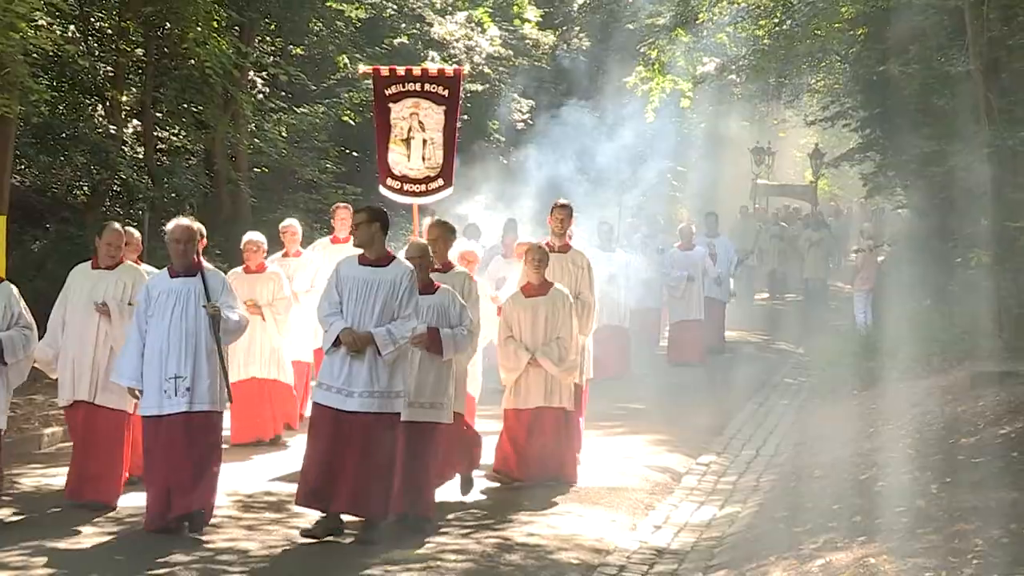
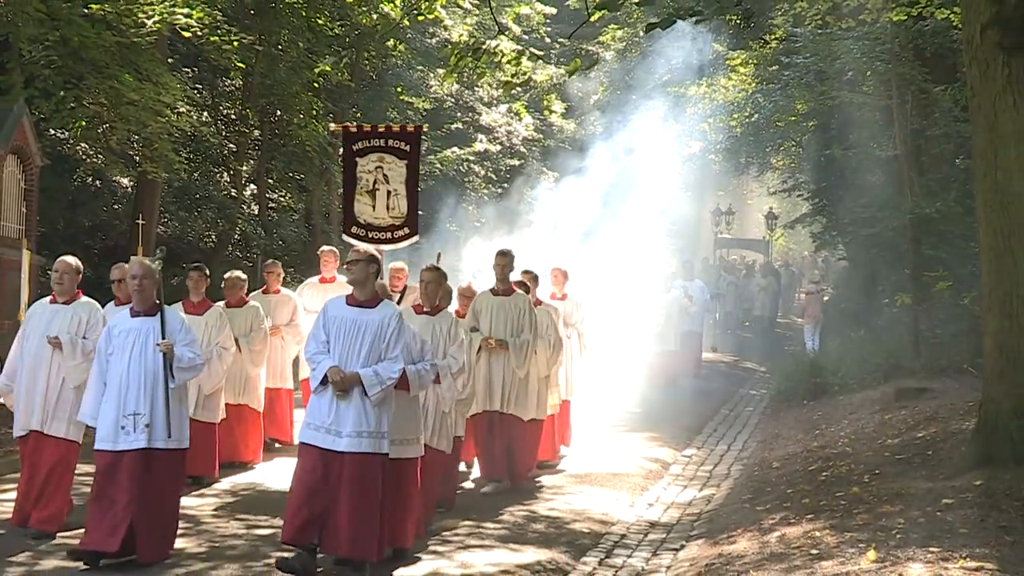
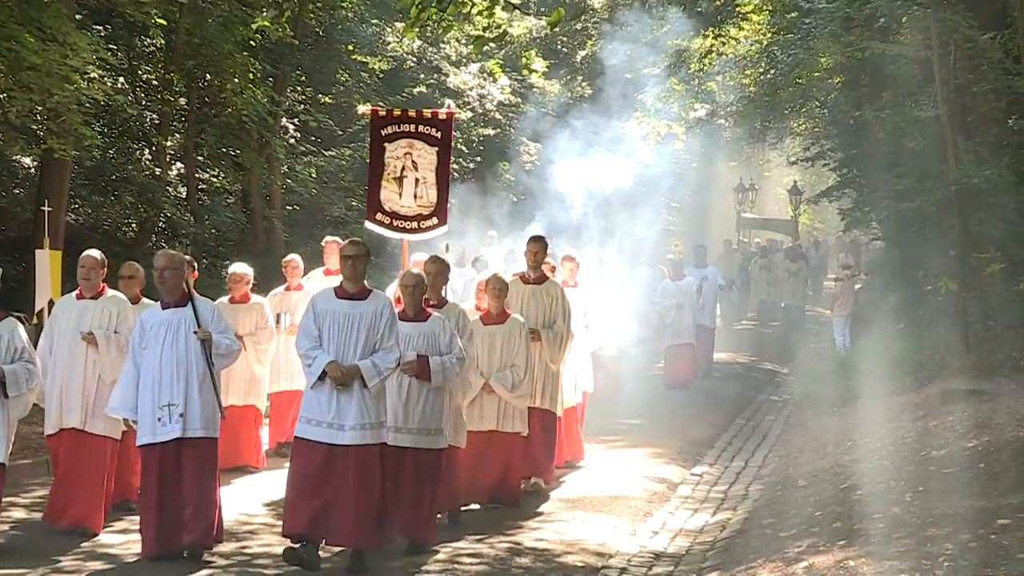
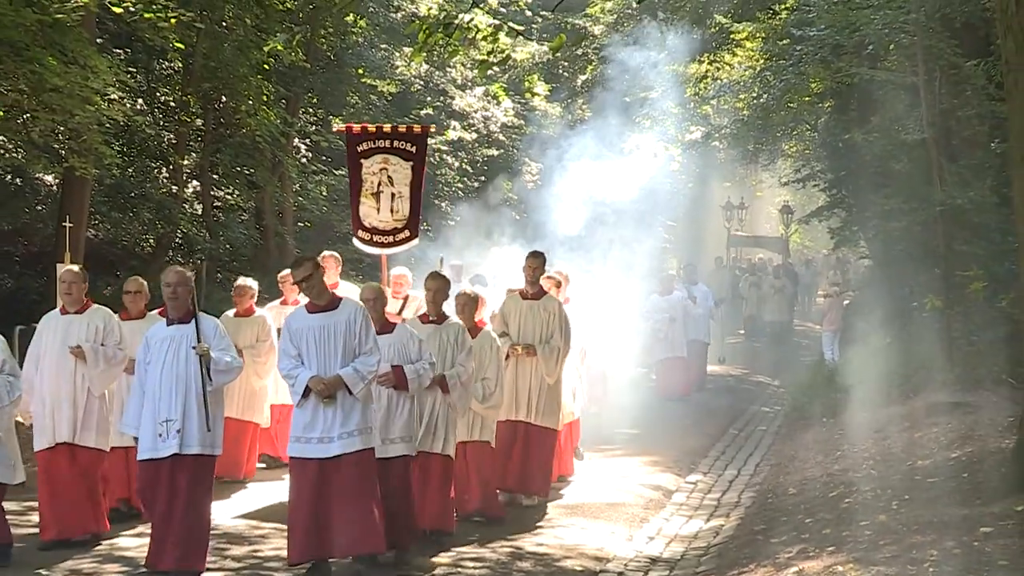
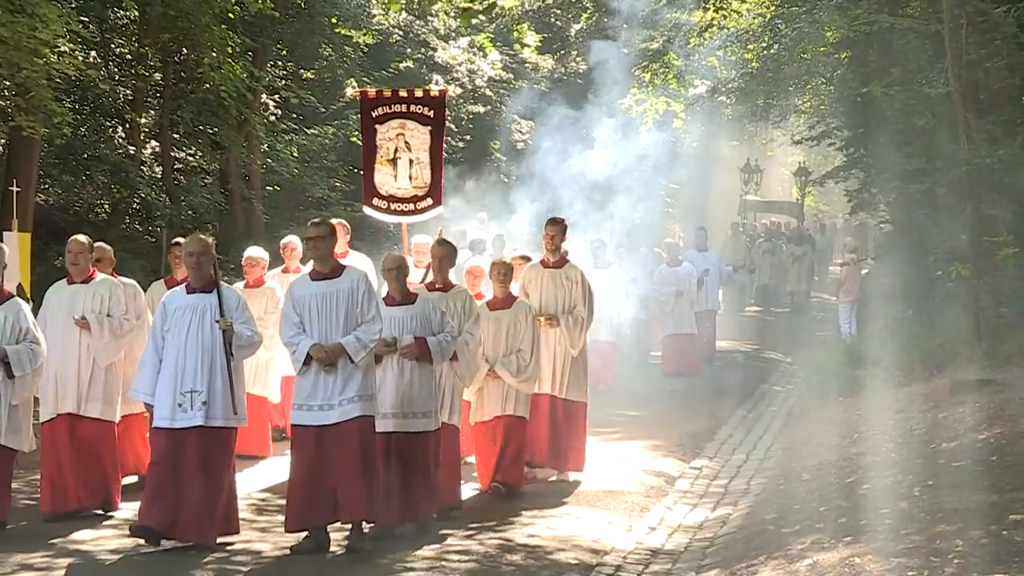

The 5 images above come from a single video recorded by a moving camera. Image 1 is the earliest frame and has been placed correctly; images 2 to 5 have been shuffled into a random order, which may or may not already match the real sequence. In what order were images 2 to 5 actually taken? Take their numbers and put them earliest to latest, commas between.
5, 3, 4, 2
